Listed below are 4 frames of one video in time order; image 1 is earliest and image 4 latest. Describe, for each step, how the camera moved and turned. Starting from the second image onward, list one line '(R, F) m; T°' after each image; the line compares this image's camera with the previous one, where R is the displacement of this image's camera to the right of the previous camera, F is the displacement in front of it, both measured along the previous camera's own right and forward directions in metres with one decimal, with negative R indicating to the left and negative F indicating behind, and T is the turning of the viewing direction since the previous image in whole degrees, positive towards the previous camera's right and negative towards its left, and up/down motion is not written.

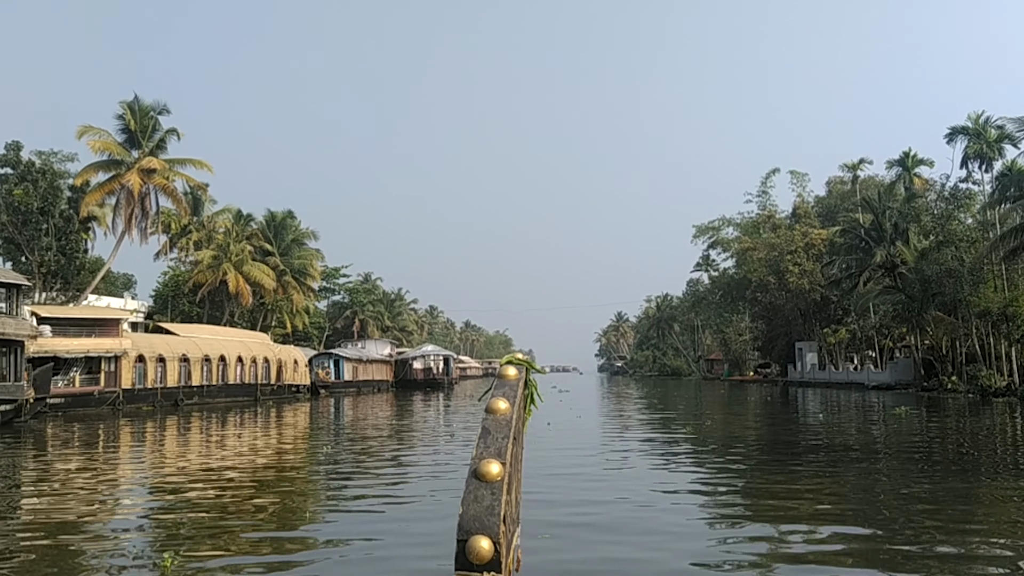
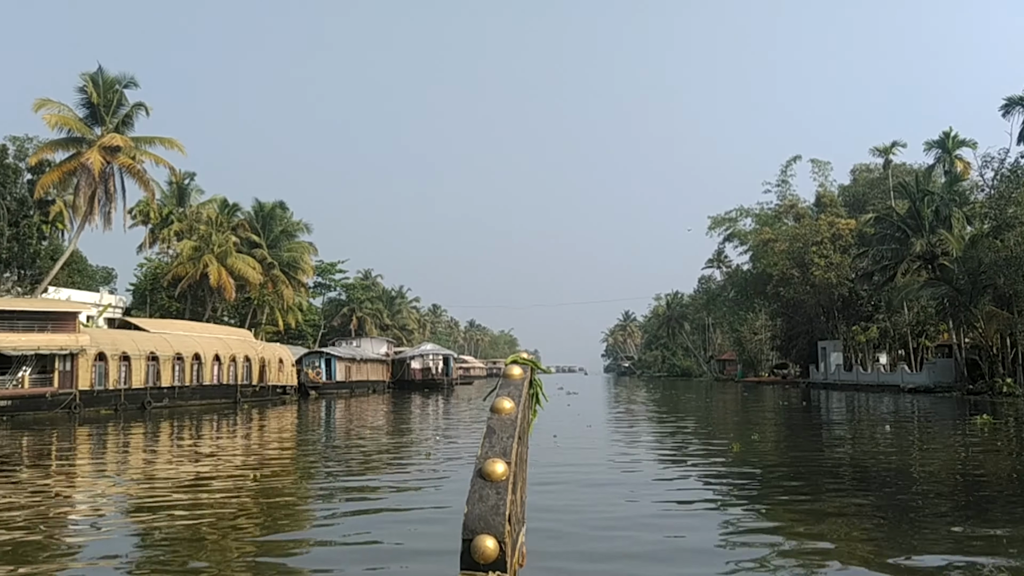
(+0.1, +2.7) m; 0°
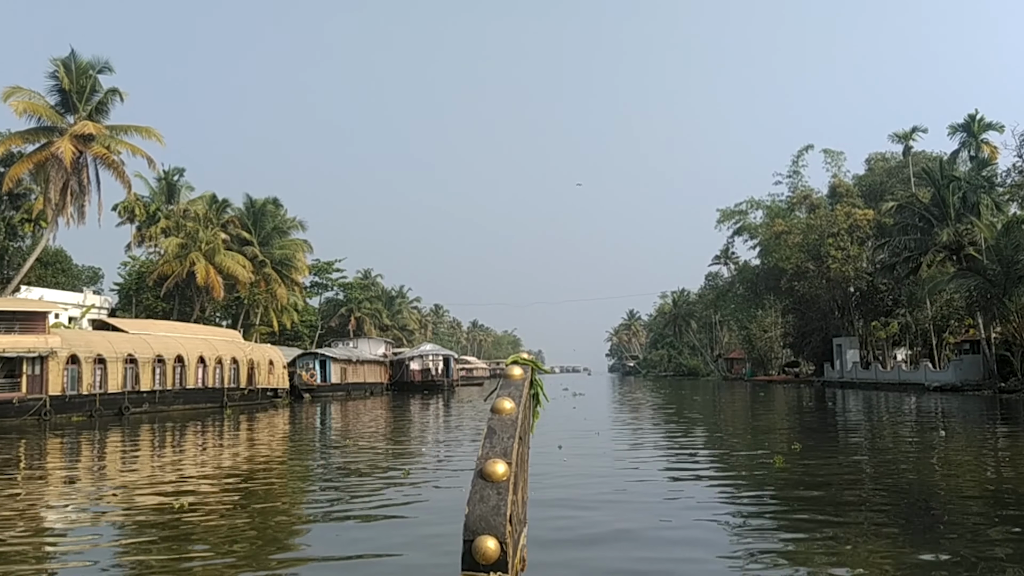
(+0.1, +1.6) m; 0°
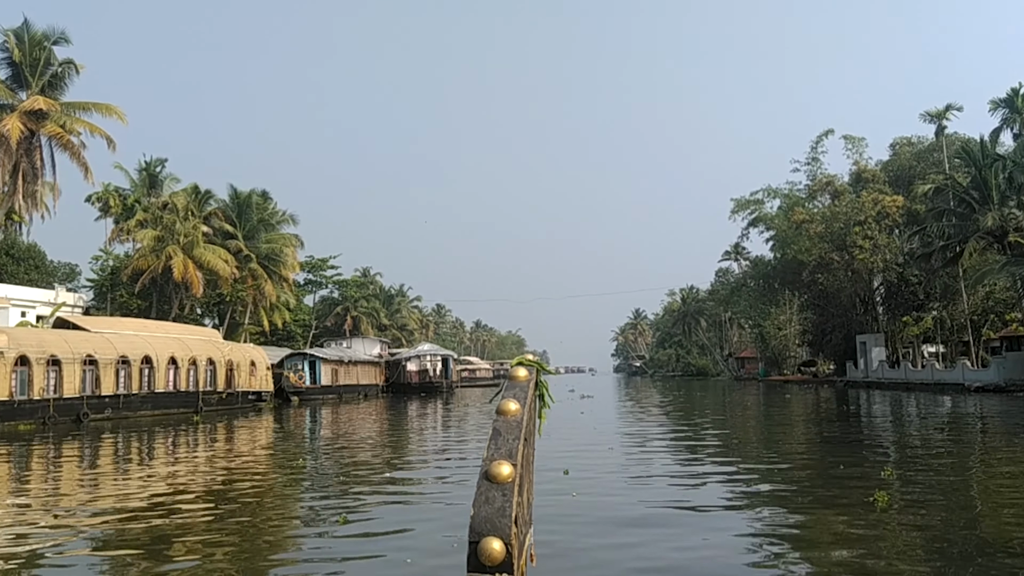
(+0.1, +2.3) m; 0°
